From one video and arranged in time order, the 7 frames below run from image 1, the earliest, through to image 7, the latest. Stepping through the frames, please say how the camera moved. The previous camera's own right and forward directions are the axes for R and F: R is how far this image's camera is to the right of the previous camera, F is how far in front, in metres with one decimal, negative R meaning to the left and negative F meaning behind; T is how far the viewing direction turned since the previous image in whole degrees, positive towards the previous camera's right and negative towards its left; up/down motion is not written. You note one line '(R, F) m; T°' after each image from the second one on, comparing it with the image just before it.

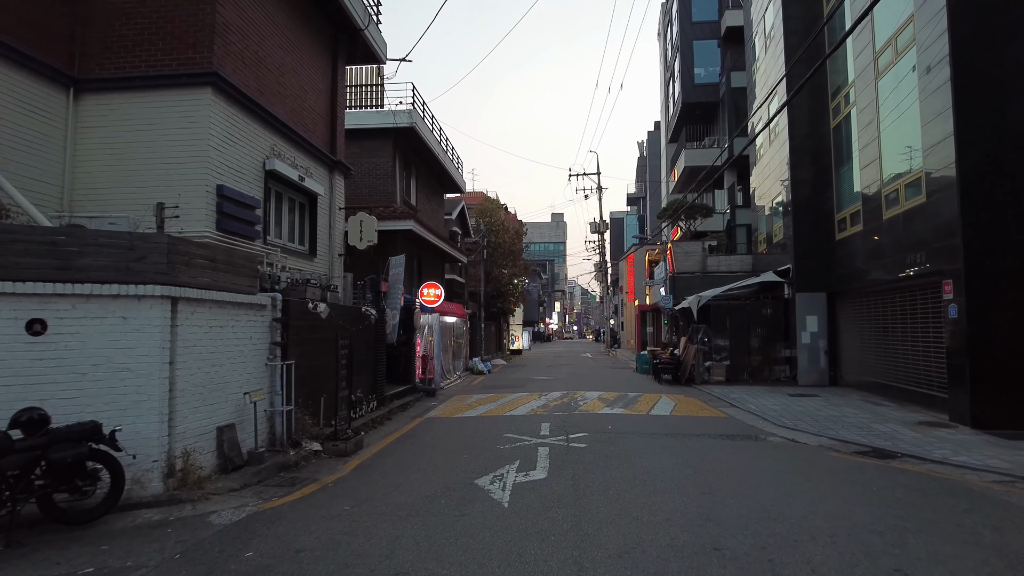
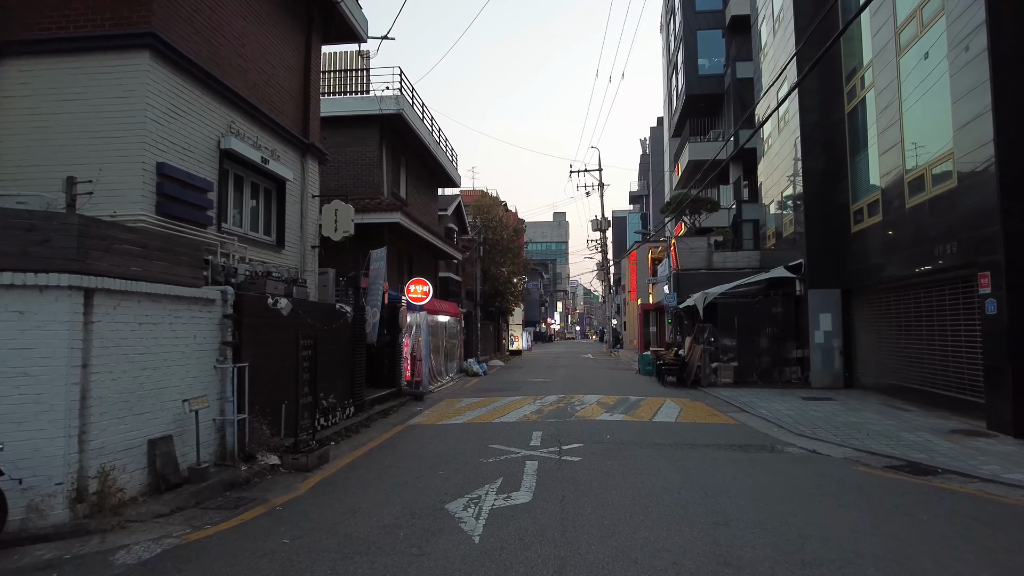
(+0.2, +1.2) m; 0°
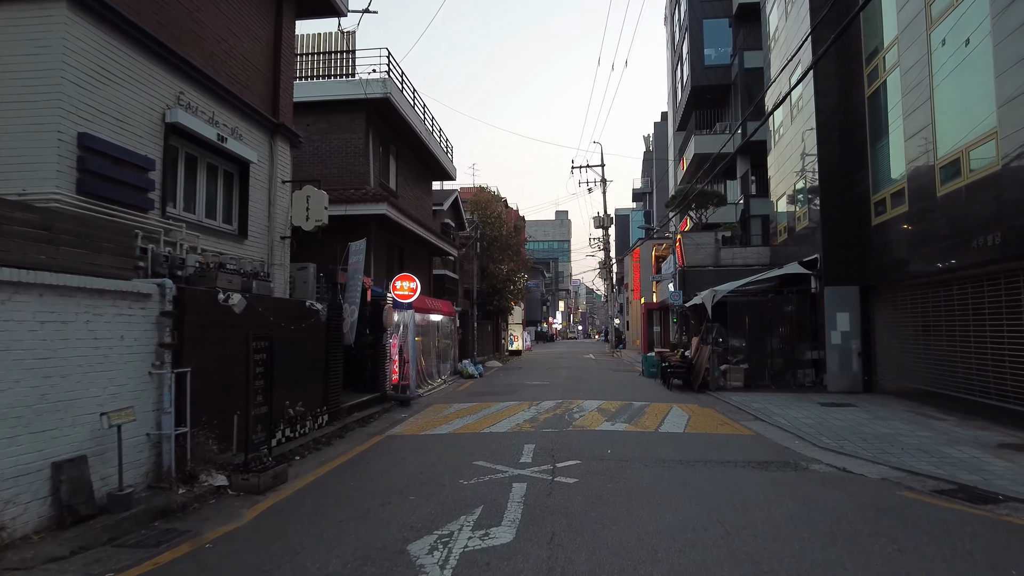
(+0.2, +1.2) m; 0°
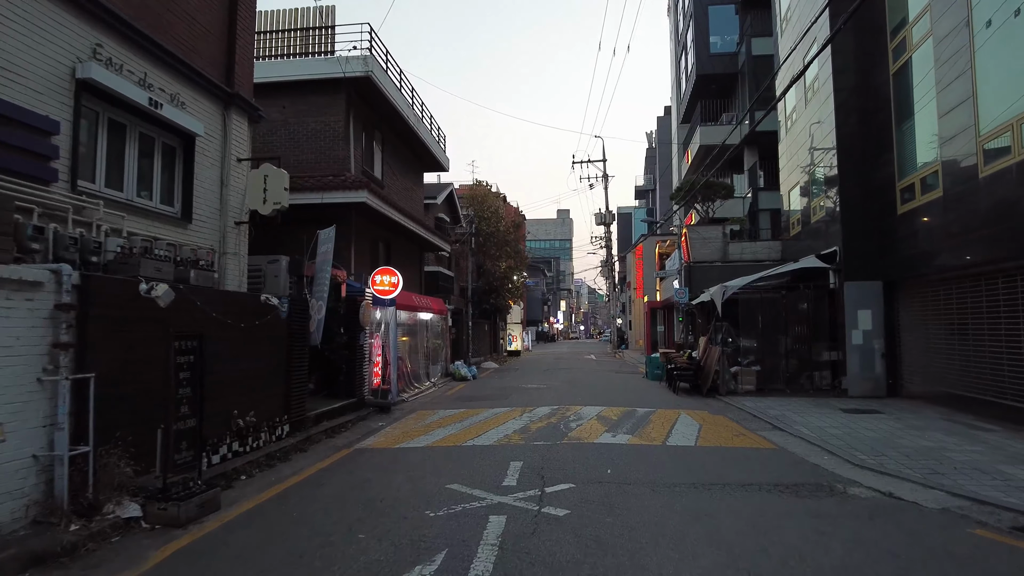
(+0.2, +1.4) m; 0°
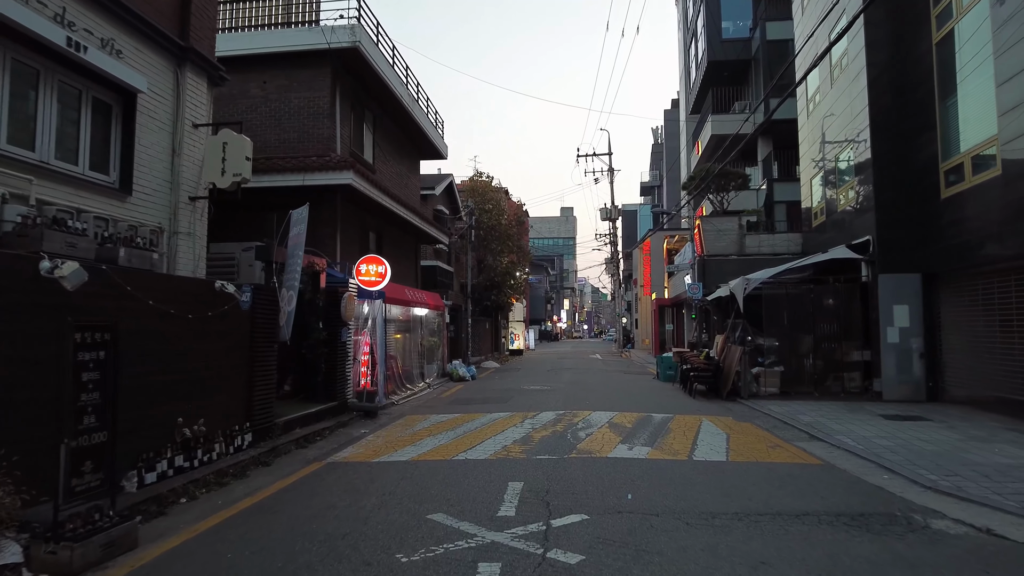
(0.0, +1.4) m; 0°
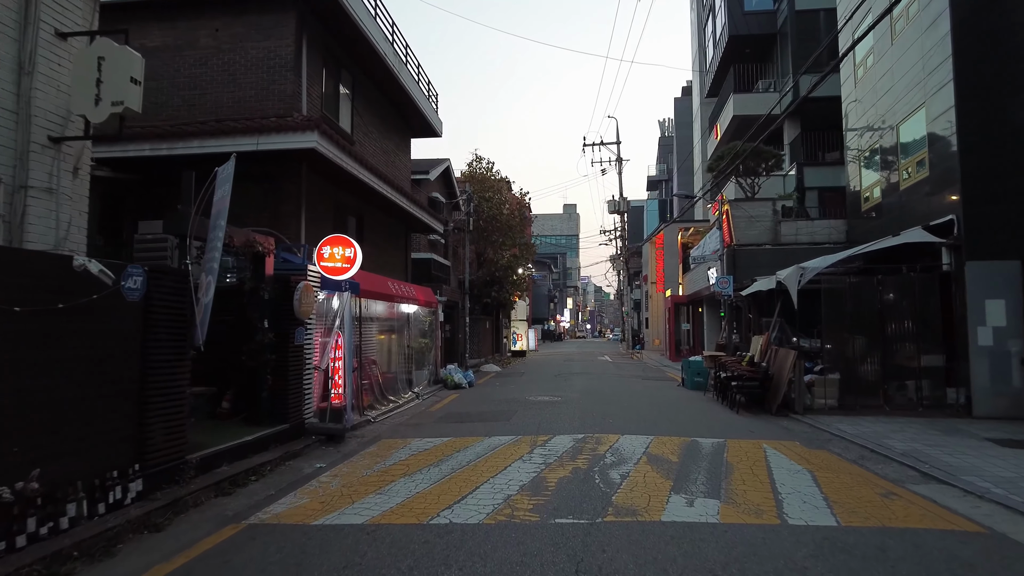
(0.0, +2.7) m; 0°
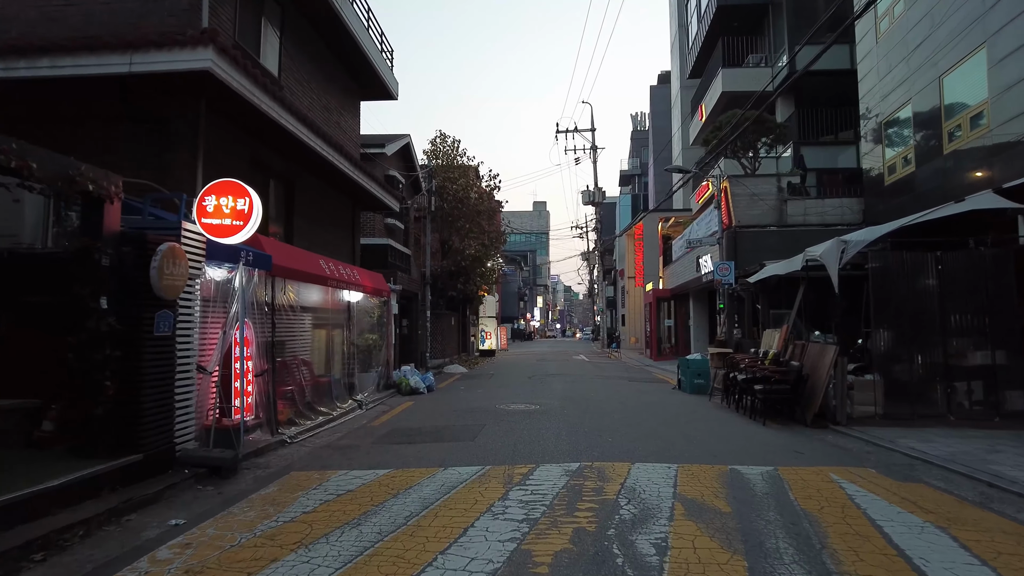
(0.0, +2.8) m; +3°
